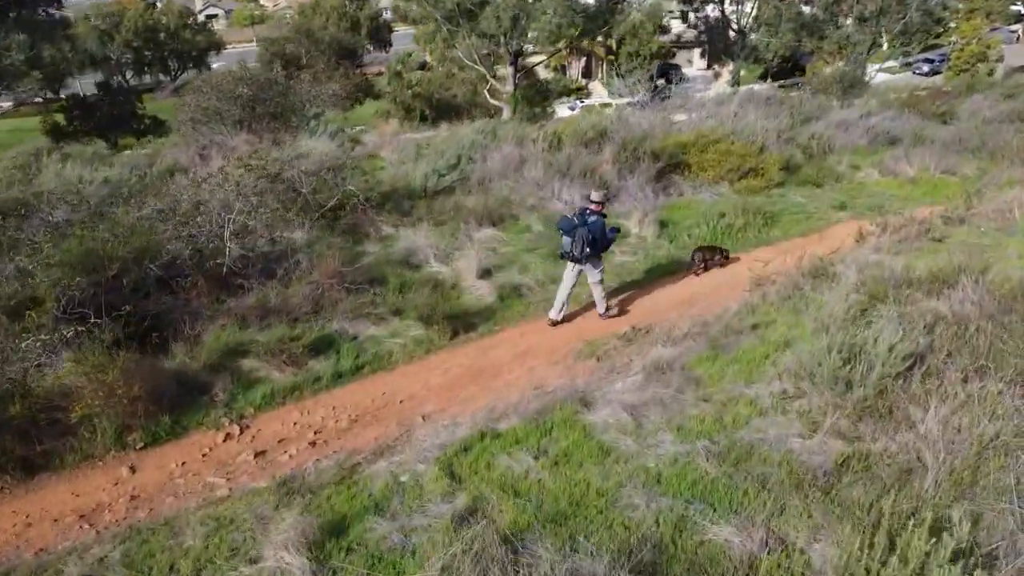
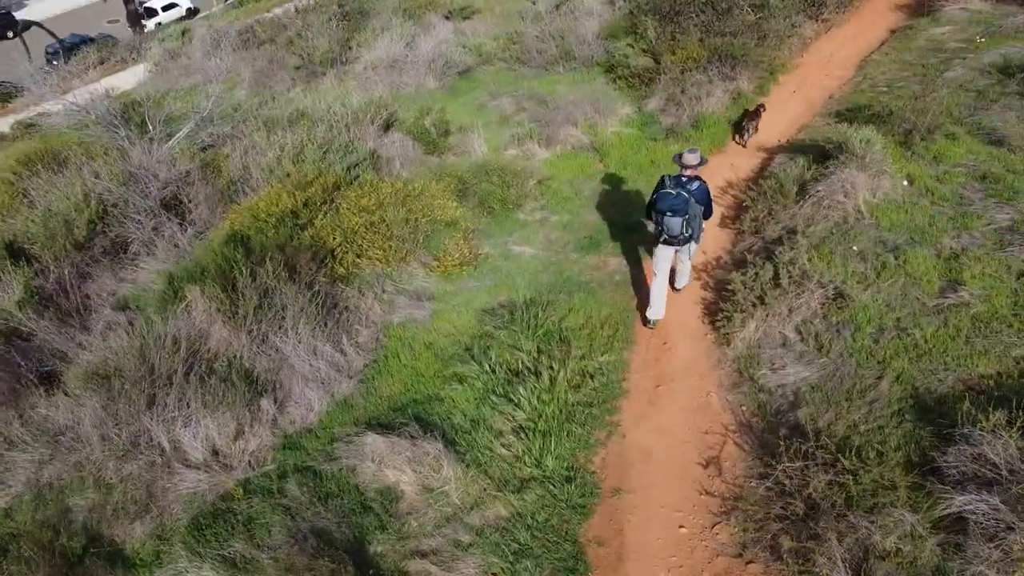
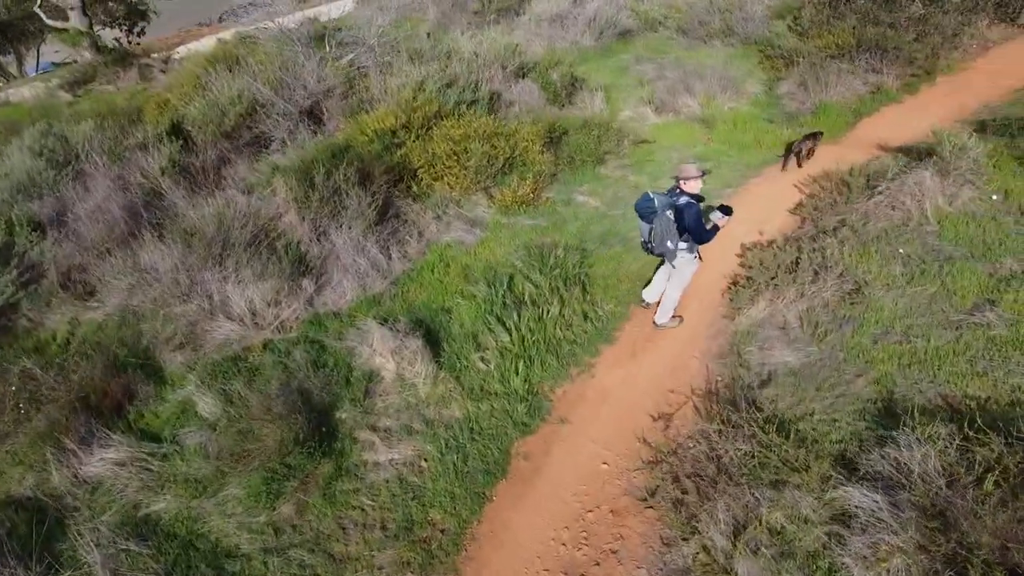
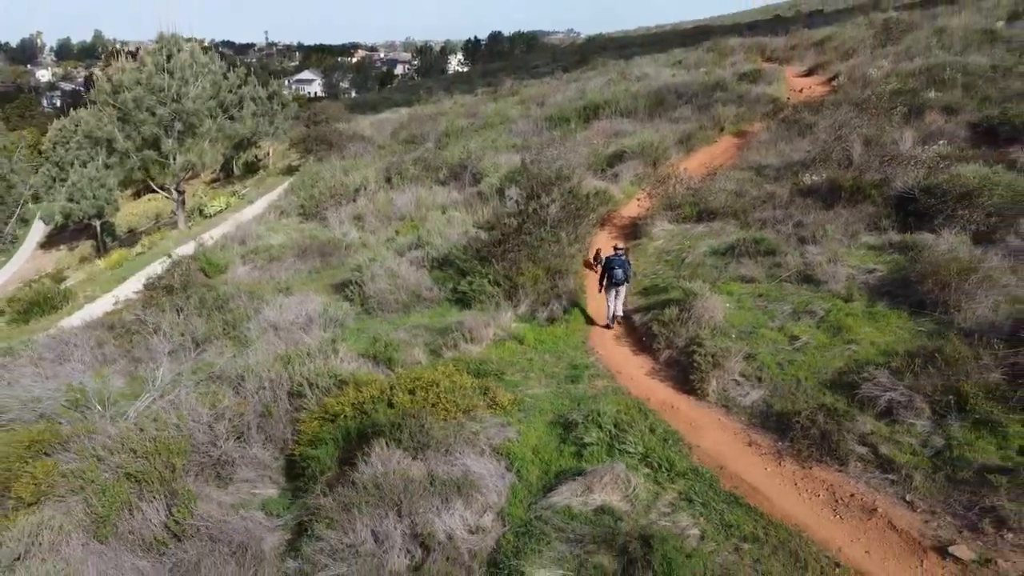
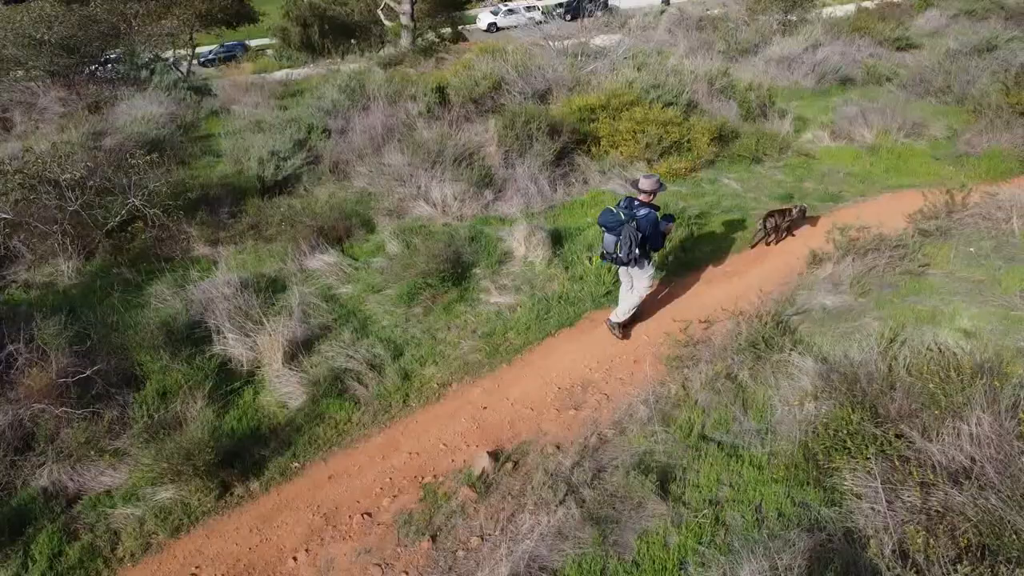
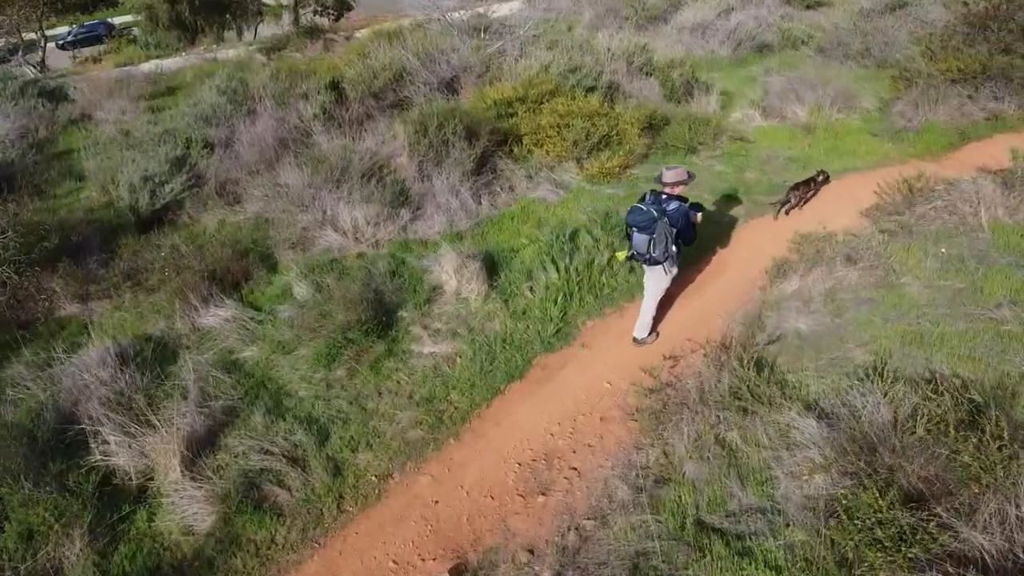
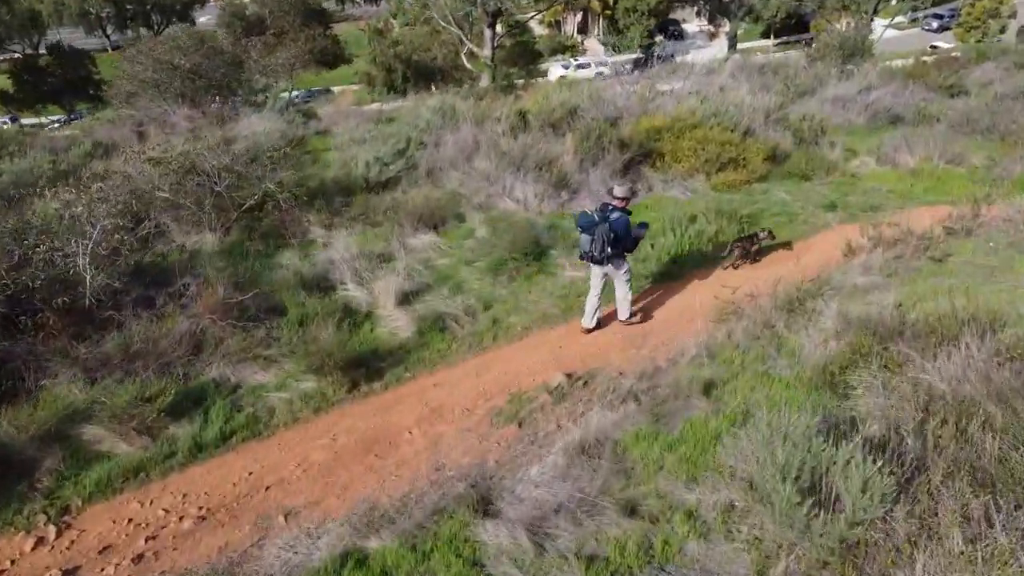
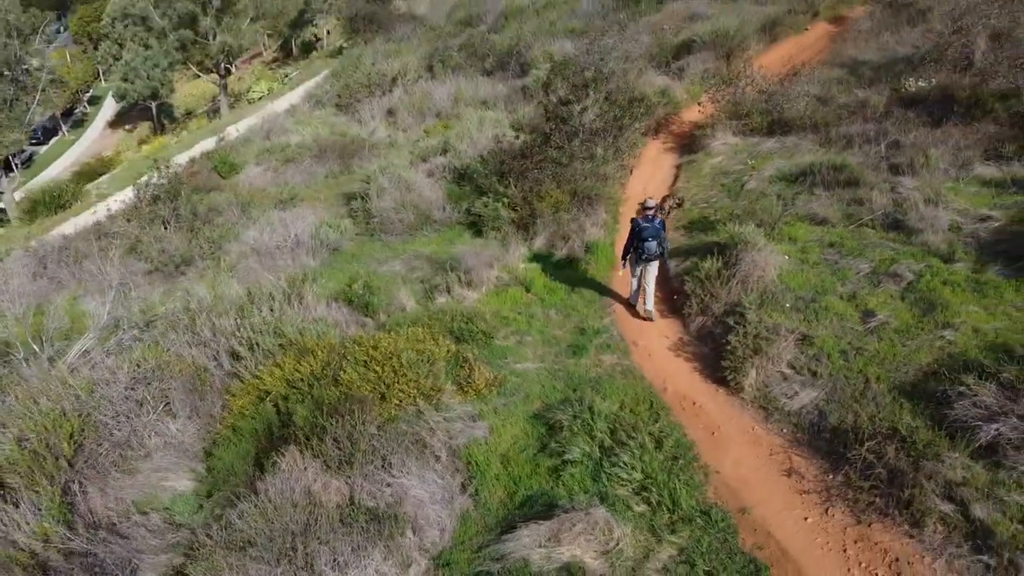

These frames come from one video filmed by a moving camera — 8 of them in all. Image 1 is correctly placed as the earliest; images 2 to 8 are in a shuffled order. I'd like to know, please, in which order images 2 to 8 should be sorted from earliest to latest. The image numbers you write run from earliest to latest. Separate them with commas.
7, 5, 6, 3, 2, 8, 4
